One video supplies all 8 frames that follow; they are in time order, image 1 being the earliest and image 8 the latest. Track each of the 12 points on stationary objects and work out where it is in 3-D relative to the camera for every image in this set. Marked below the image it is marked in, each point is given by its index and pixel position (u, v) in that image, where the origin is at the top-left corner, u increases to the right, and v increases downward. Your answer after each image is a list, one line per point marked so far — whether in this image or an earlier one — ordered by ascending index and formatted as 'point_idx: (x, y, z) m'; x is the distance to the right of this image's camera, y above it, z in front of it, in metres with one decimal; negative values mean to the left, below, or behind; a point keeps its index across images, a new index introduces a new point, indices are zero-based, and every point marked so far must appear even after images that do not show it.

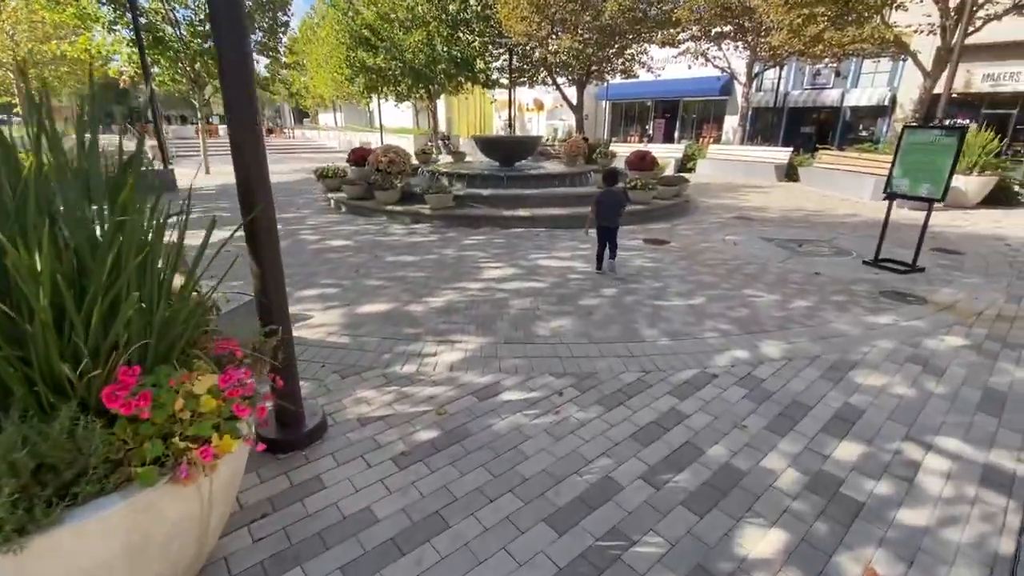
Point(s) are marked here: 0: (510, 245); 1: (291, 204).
0: (0.0, +0.7, +7.5) m
1: (-5.0, +1.9, +10.9) m
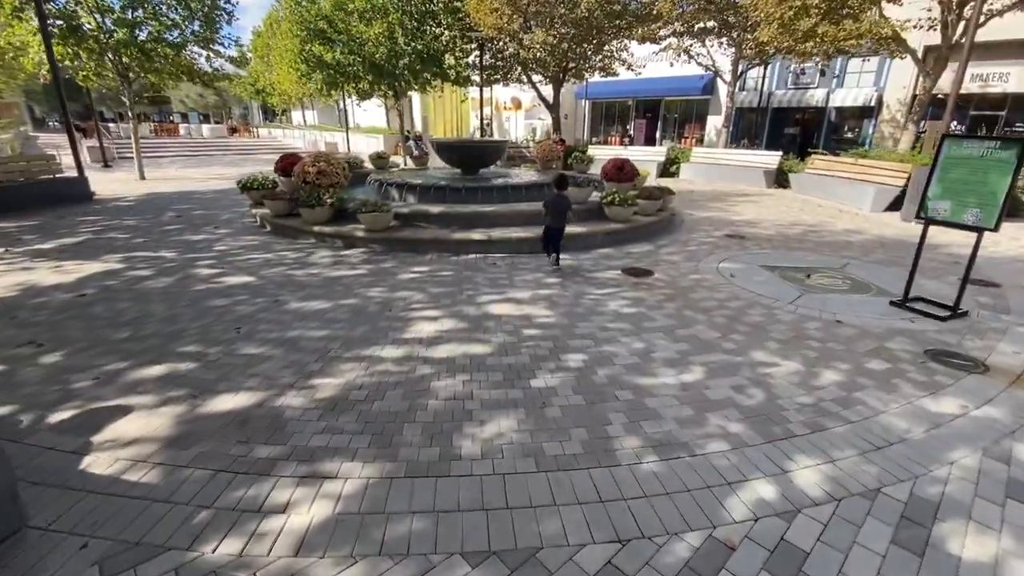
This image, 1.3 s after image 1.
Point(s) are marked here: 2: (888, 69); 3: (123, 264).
0: (-0.7, +0.1, +6.0) m
1: (-5.7, +1.3, +9.3) m
2: (+15.1, +8.9, +19.6) m
3: (-5.3, +0.3, +6.5) m
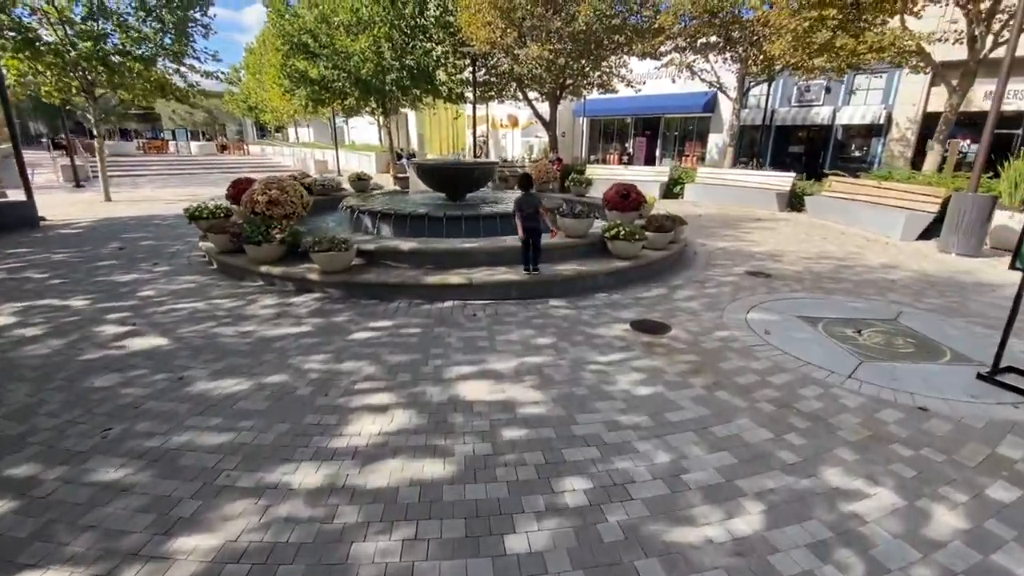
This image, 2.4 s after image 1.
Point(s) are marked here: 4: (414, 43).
0: (-0.9, -0.5, +4.8) m
1: (-5.9, +0.6, +8.1) m
2: (+14.9, +7.9, +18.7) m
3: (-5.5, -0.3, +5.3) m
4: (-3.7, +9.2, +18.2) m
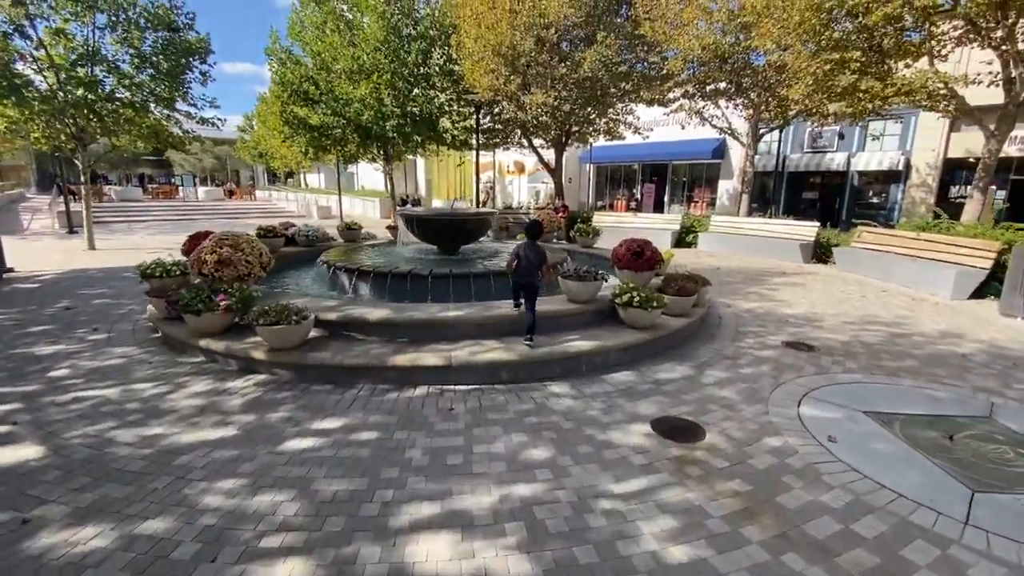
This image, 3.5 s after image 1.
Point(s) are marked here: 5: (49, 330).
0: (-1.0, -1.2, +3.6) m
1: (-6.0, -0.4, +7.1) m
2: (+15.0, +5.9, +17.9) m
3: (-5.6, -1.1, +4.2) m
4: (-3.5, +7.3, +17.9) m
5: (-6.2, -0.5, +6.5) m
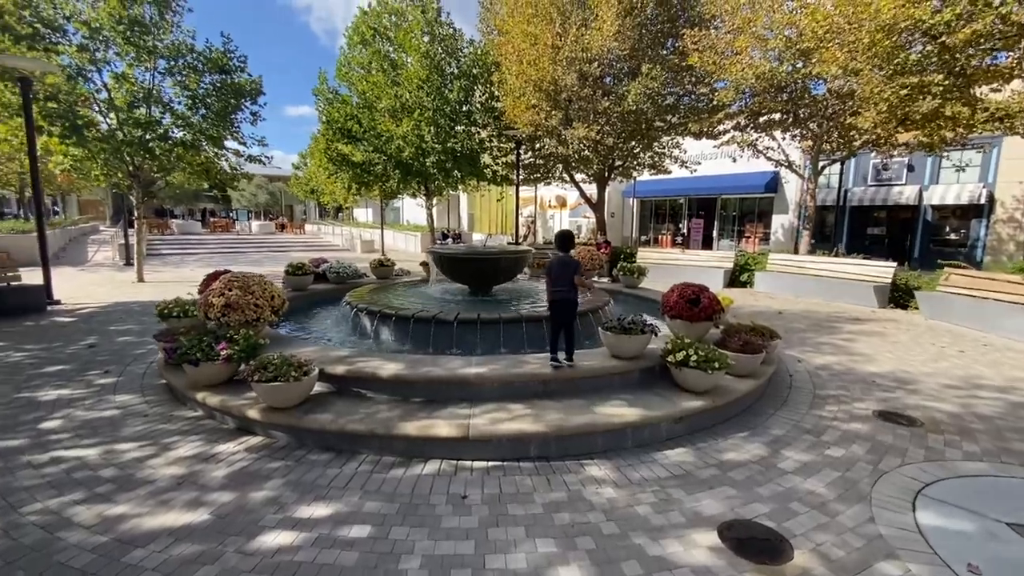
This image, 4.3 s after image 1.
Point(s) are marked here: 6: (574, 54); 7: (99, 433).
0: (-0.9, -1.6, +2.8) m
1: (-5.5, -1.0, +6.8) m
2: (+16.4, +4.3, +16.2) m
3: (-5.4, -1.4, +3.9) m
4: (-2.0, +6.0, +17.9) m
5: (-5.8, -1.0, +6.2) m
6: (+1.9, +7.2, +14.9) m
7: (-3.8, -1.3, +4.4) m
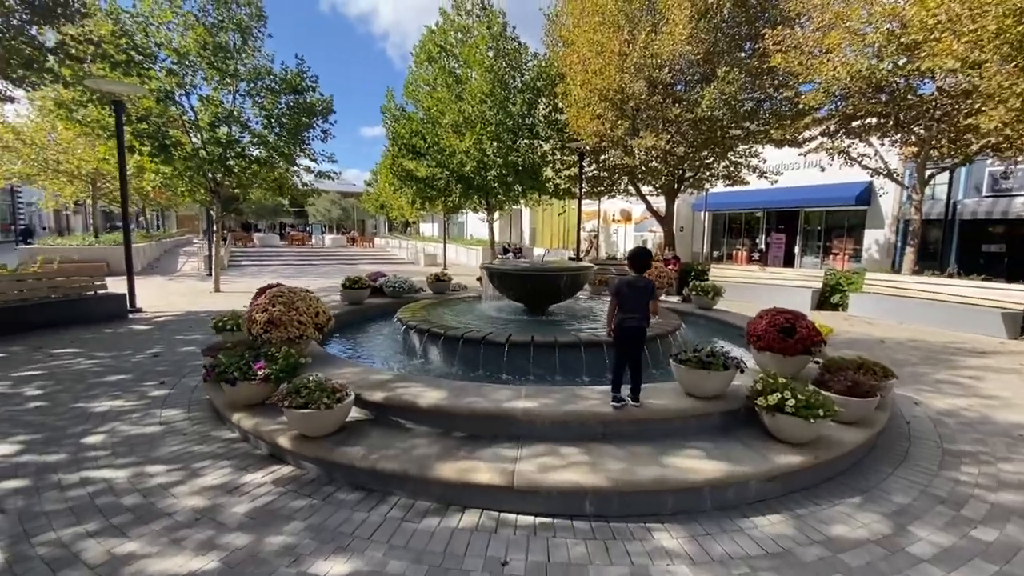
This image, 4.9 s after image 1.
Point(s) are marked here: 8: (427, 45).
0: (-0.6, -1.7, +2.3) m
1: (-4.8, -1.1, +6.8) m
2: (+18.3, +3.4, +13.5) m
3: (-5.0, -1.5, +4.0) m
4: (+0.3, +5.4, +17.6) m
5: (-5.1, -1.2, +6.3) m
6: (+3.8, +6.7, +14.2) m
7: (-3.3, -1.4, +4.2) m
8: (-3.4, +9.6, +19.1) m
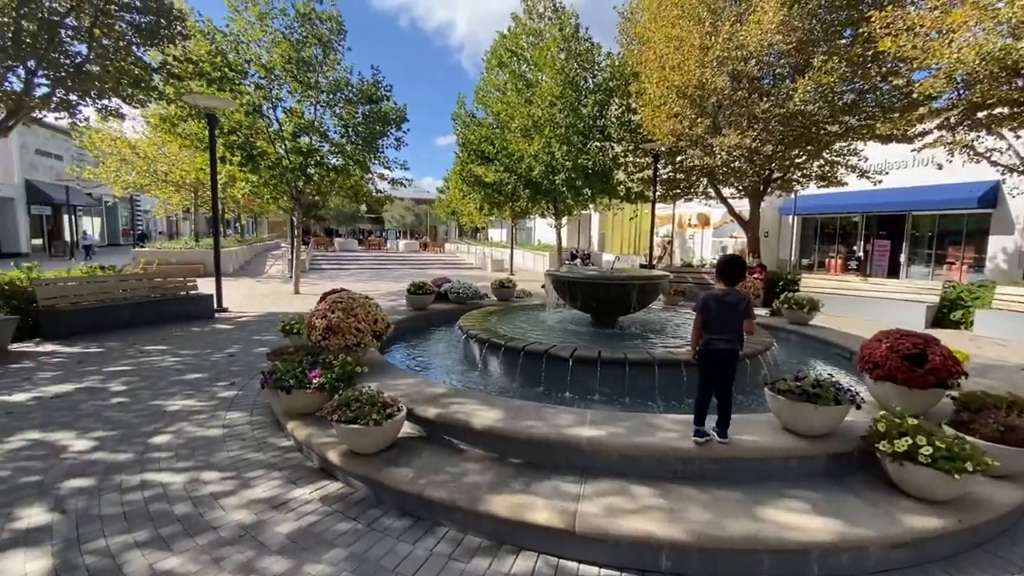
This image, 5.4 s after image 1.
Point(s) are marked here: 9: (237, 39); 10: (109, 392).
0: (-0.4, -1.8, +2.0) m
1: (-3.8, -1.2, +7.0) m
2: (+20.0, +2.9, +10.4) m
3: (-4.5, -1.5, +4.2) m
4: (+2.8, +5.2, +17.0) m
5: (-4.2, -1.2, +6.5) m
6: (+5.8, +6.4, +13.2) m
7: (-2.8, -1.5, +4.3) m
8: (-0.5, +9.4, +19.1) m
9: (-8.0, +7.2, +14.0) m
10: (-4.8, -1.3, +5.8) m
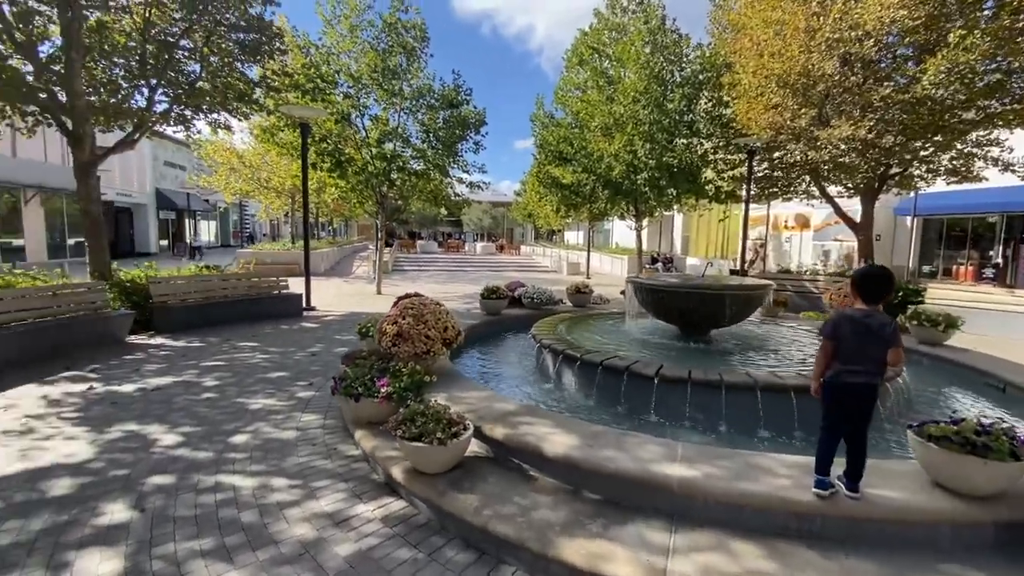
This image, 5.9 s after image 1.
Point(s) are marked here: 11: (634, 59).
0: (-0.2, -1.8, +1.7) m
1: (-2.8, -1.2, +7.2) m
2: (+21.4, +2.4, +6.8) m
3: (-3.8, -1.5, +4.5) m
4: (+5.5, +4.9, +16.0) m
5: (-3.2, -1.2, +6.7) m
6: (+7.9, +6.2, +11.8) m
7: (-2.1, -1.5, +4.3) m
8: (+2.6, +9.2, +18.6) m
9: (-5.6, +7.2, +14.8) m
10: (-3.9, -1.3, +6.1) m
11: (+4.1, +7.6, +16.2) m
